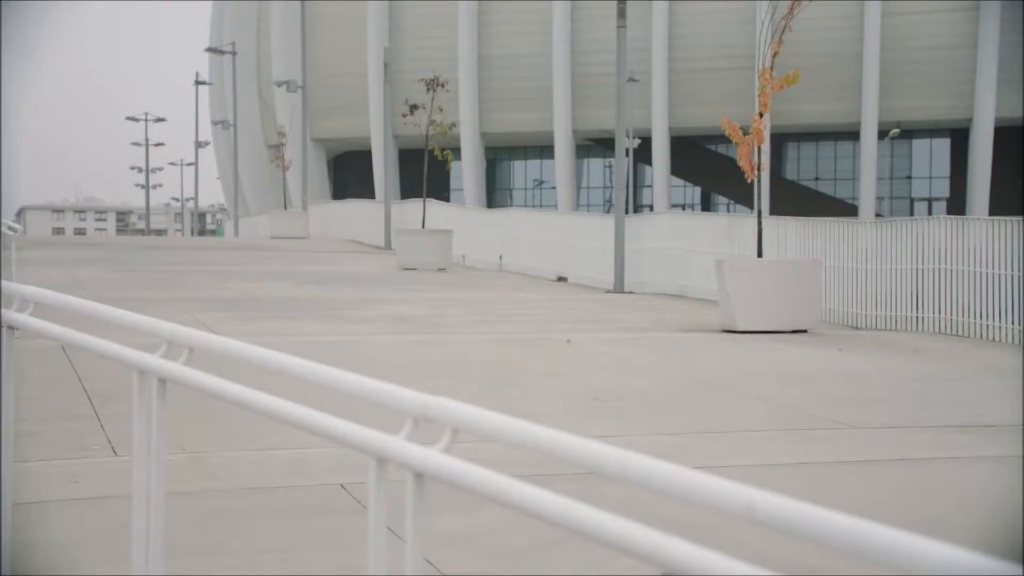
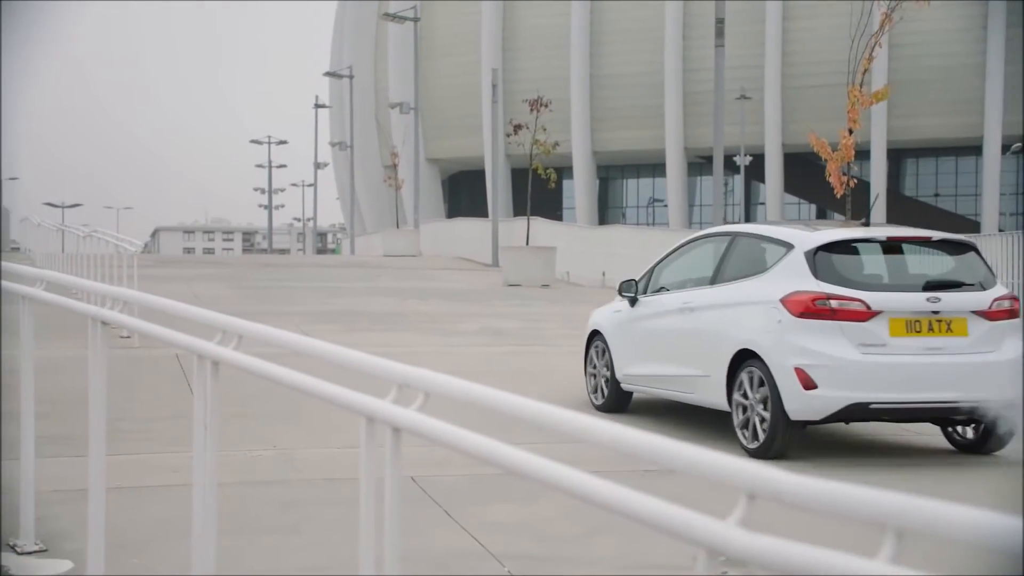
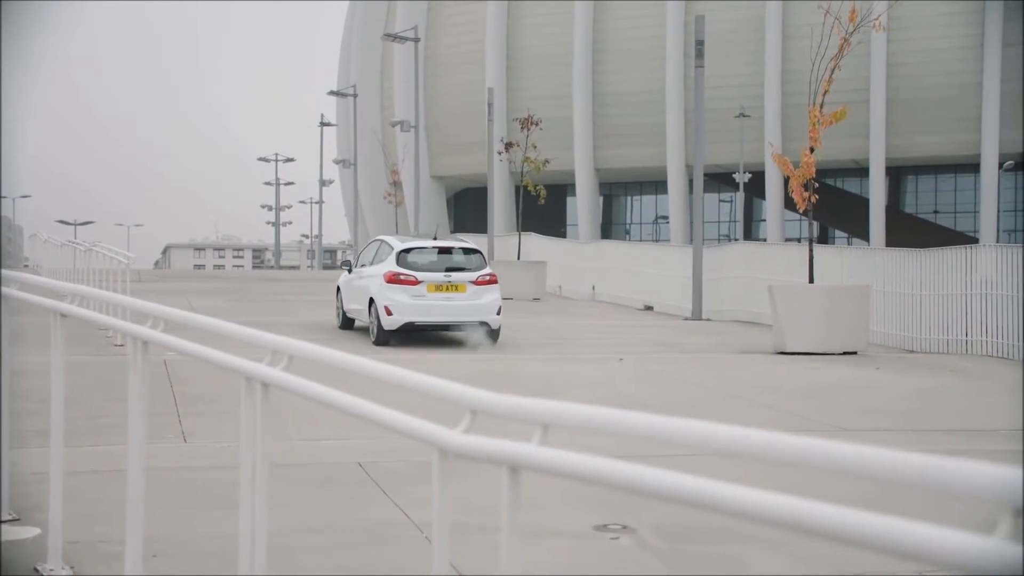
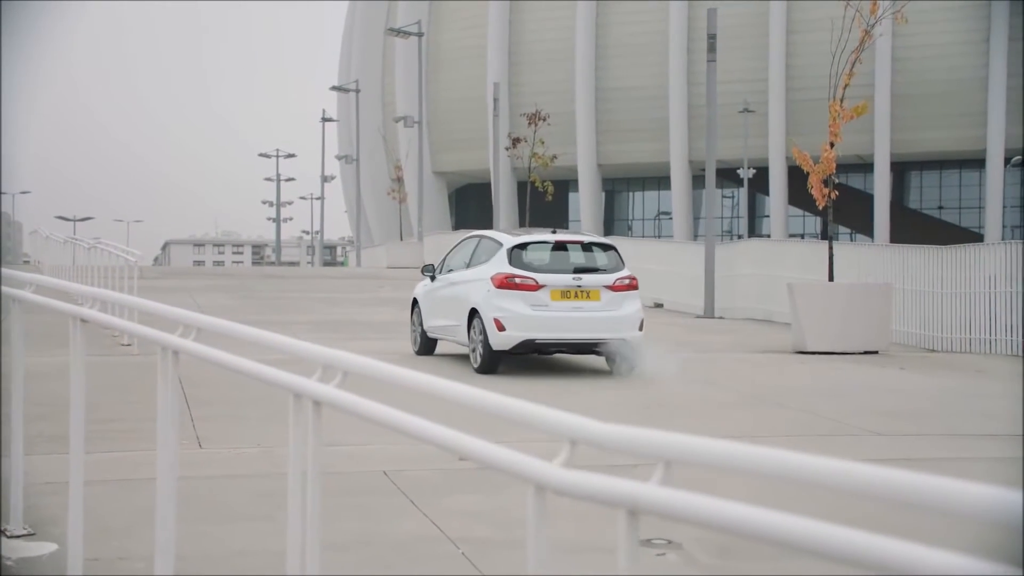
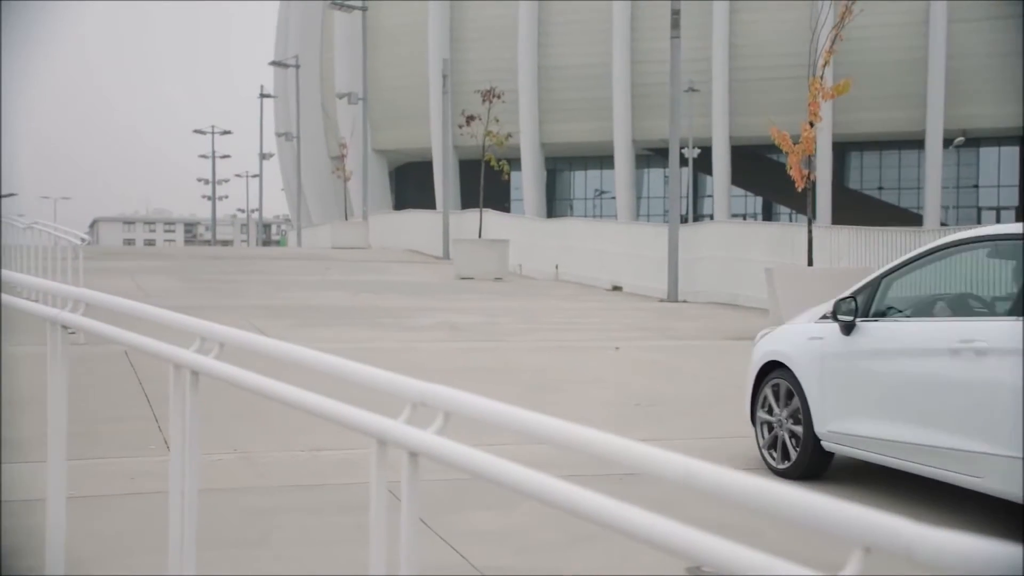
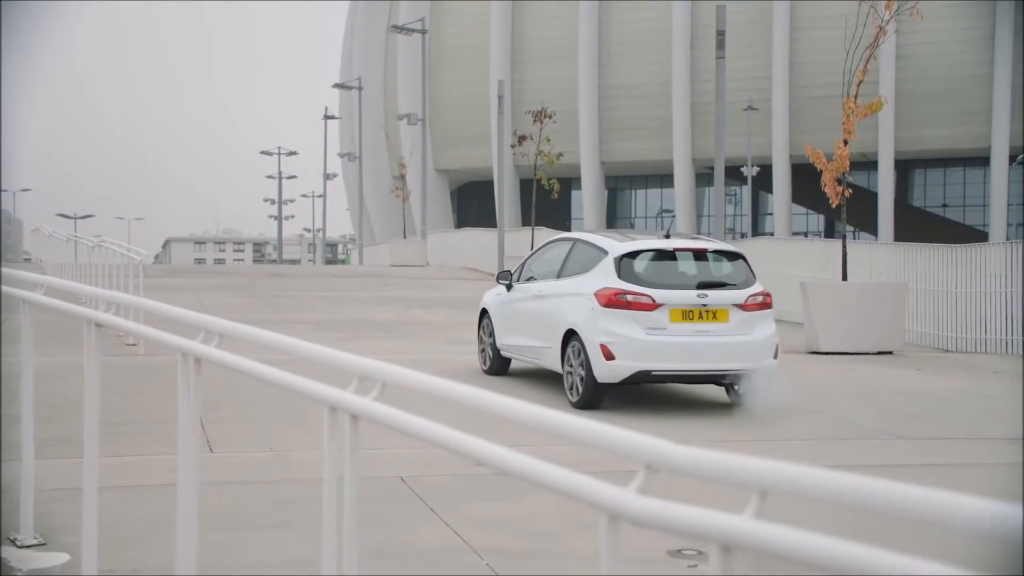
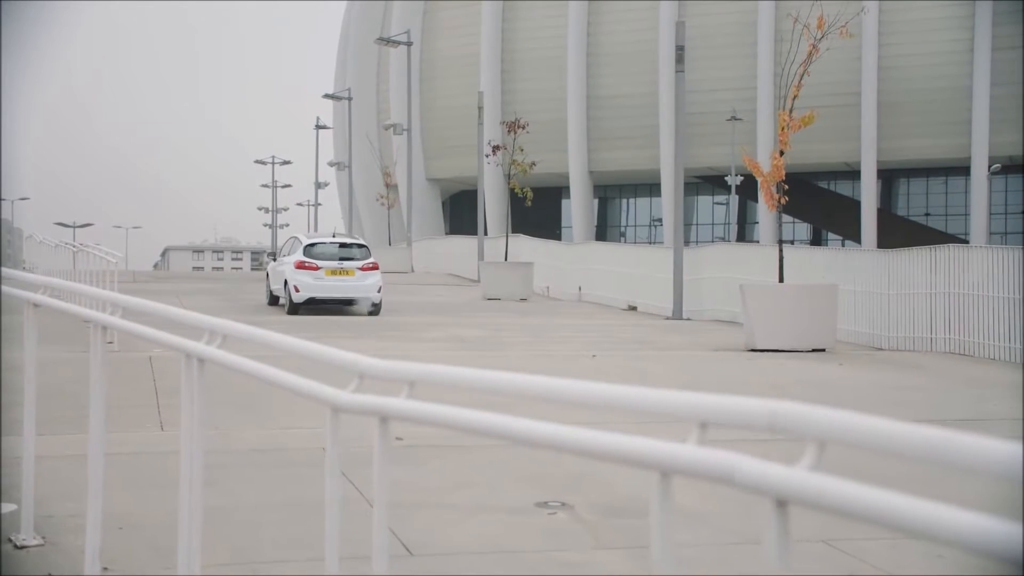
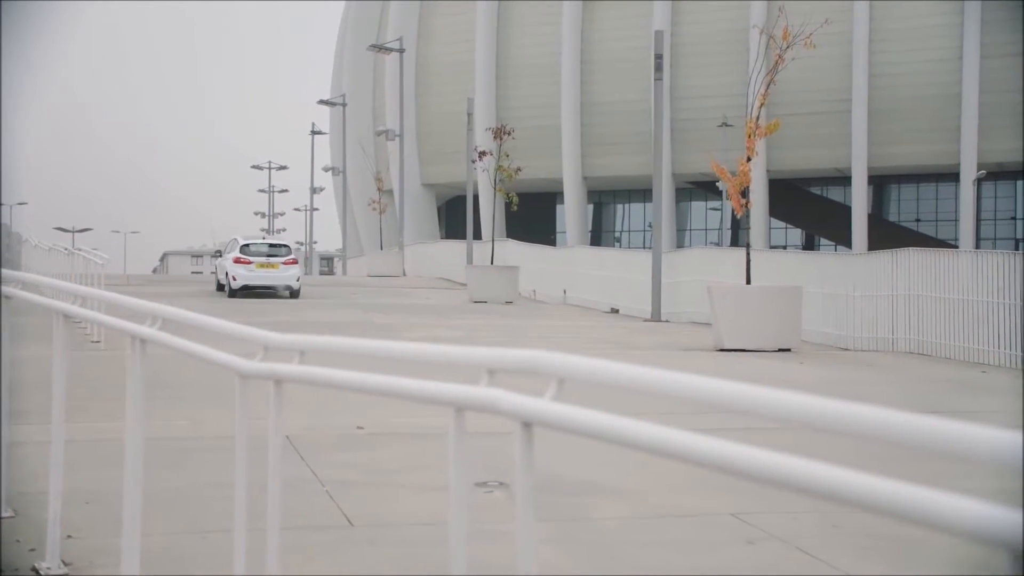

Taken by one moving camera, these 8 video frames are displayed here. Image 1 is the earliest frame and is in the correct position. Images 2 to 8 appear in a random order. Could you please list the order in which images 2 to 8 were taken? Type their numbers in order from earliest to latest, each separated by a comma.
5, 2, 6, 4, 3, 7, 8
